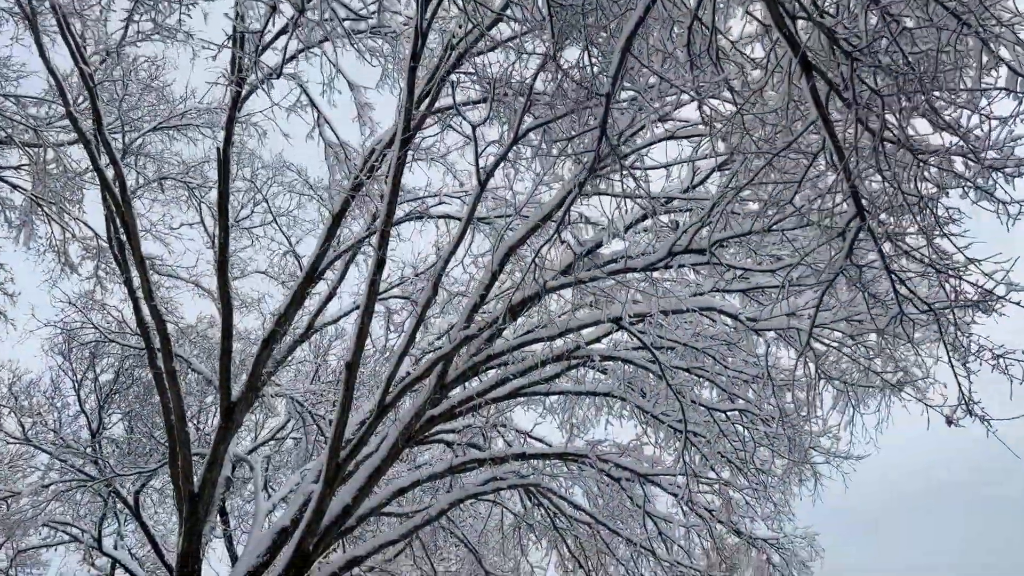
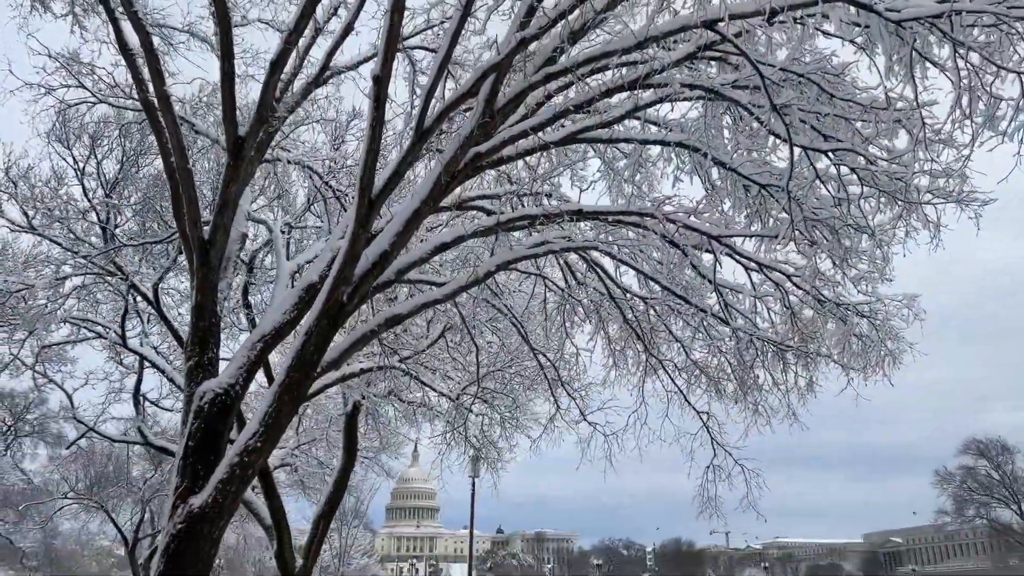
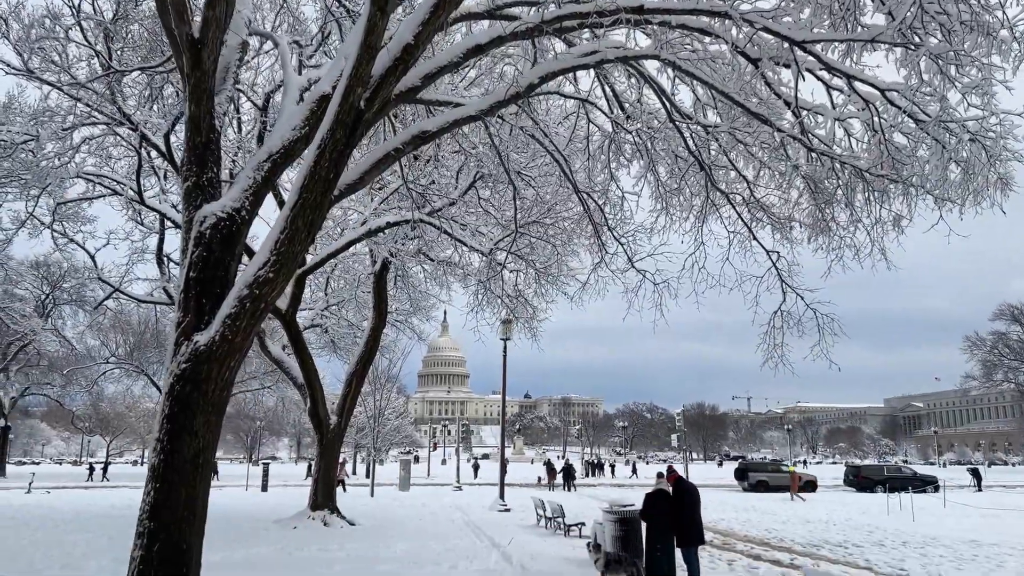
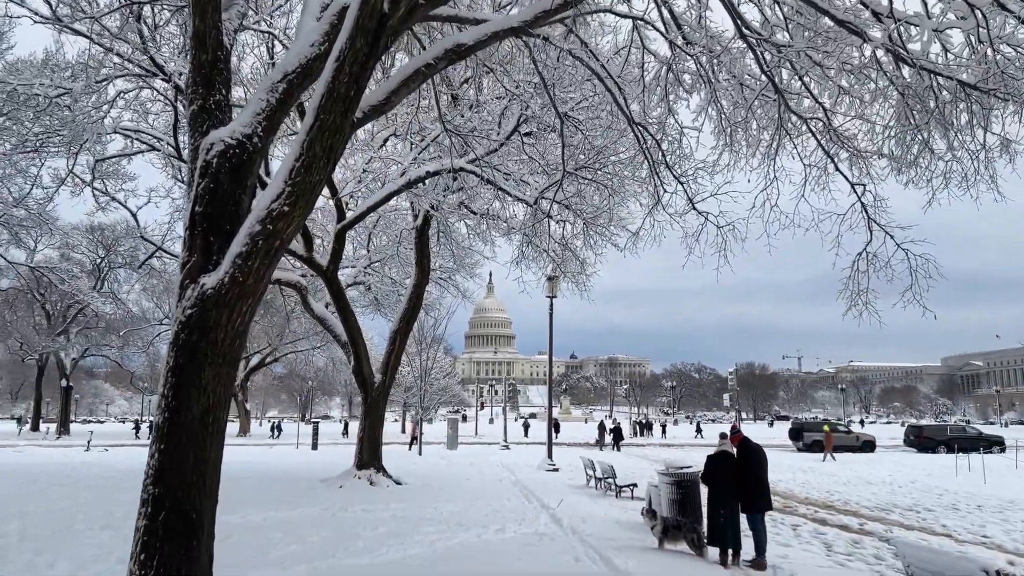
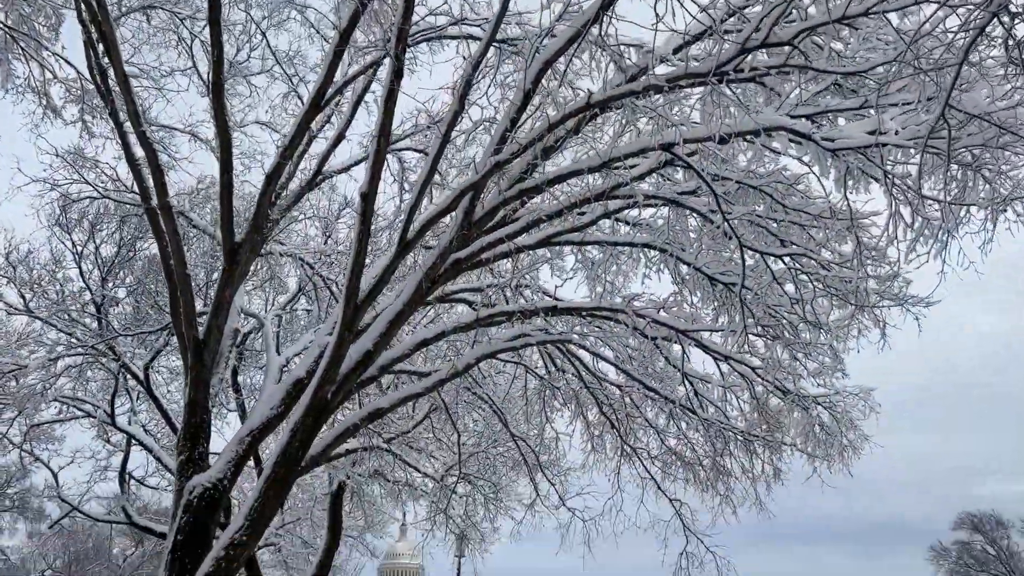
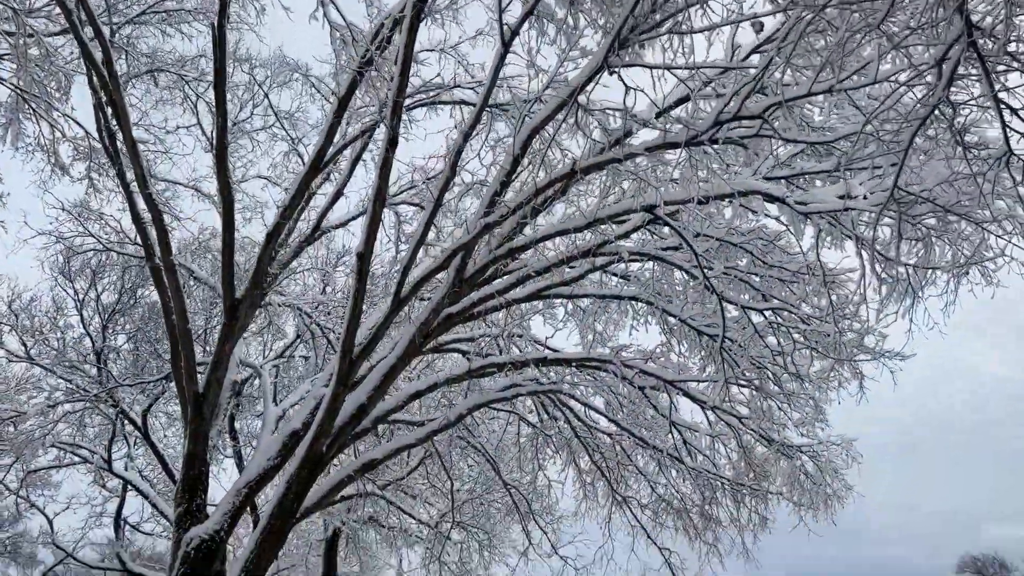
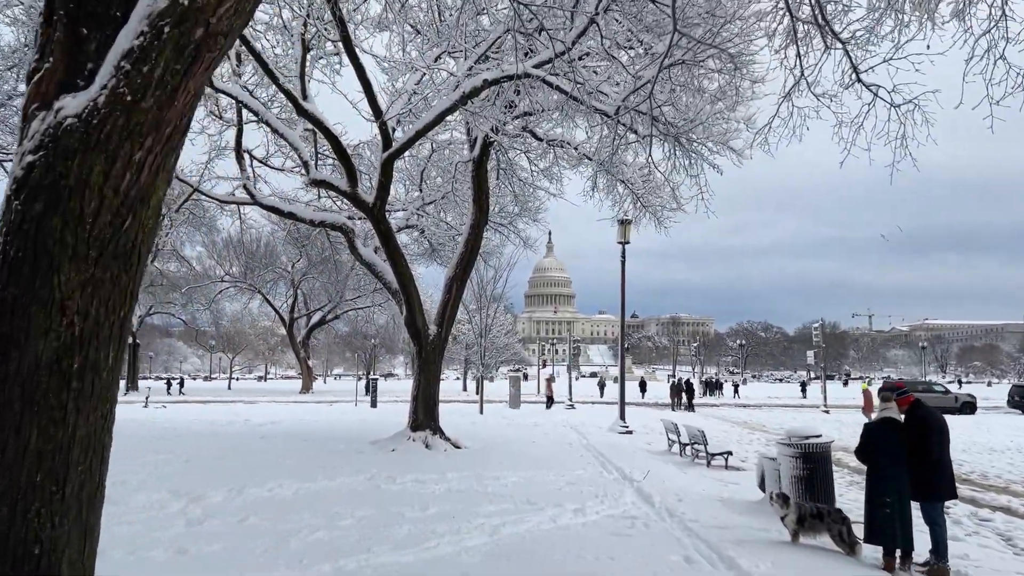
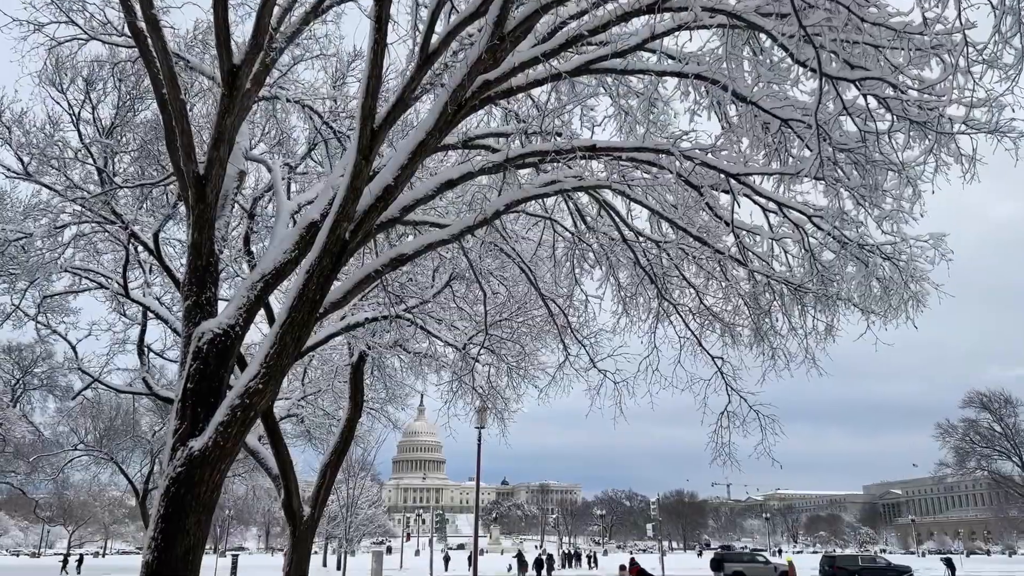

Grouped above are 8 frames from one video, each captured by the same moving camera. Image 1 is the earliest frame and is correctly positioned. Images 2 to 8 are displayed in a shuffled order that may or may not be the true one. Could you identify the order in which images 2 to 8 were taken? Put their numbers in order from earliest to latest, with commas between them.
6, 5, 2, 8, 3, 4, 7
